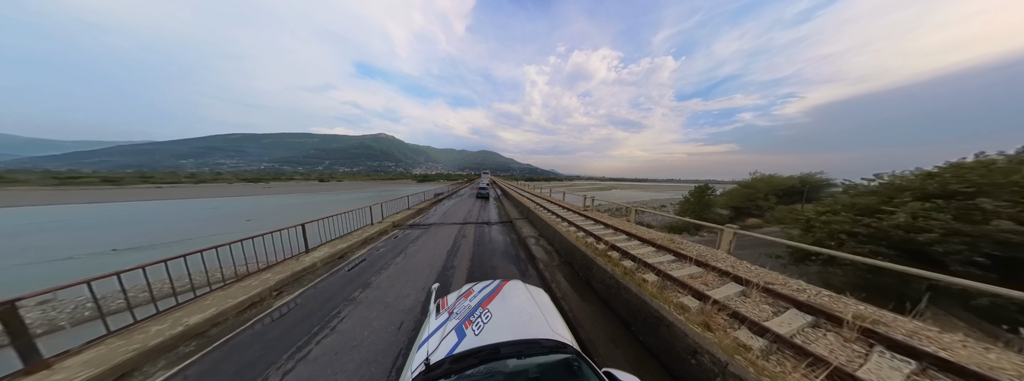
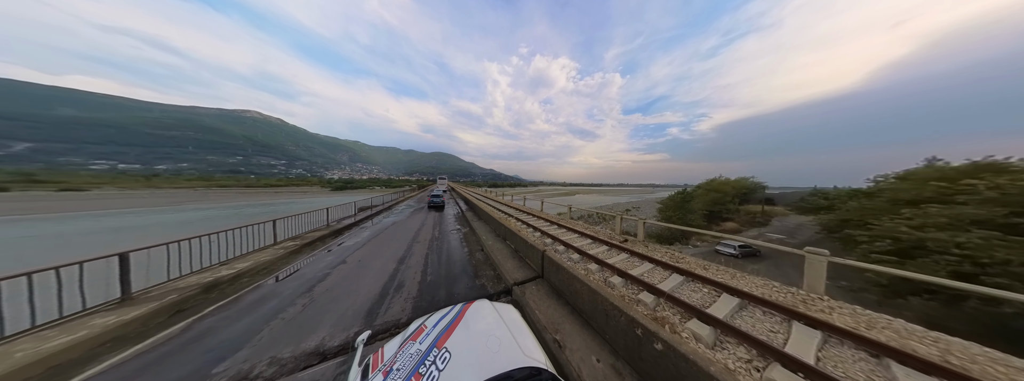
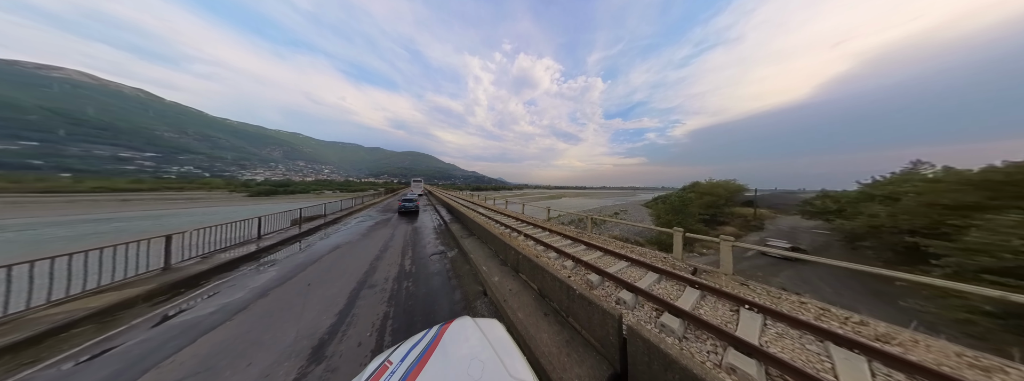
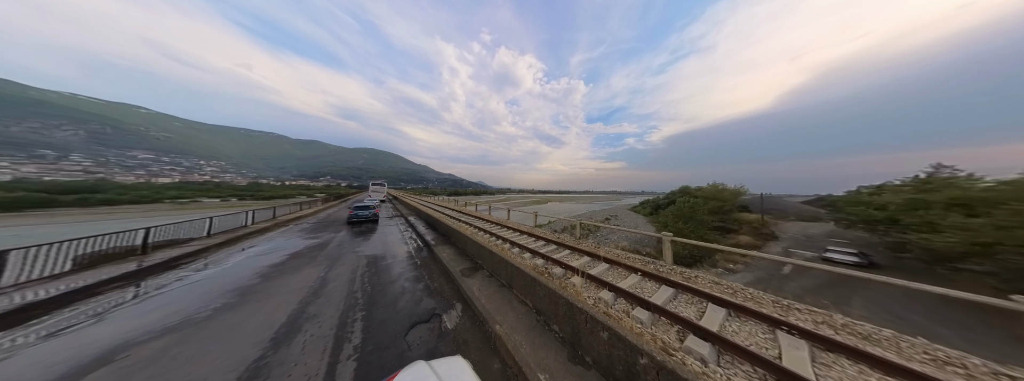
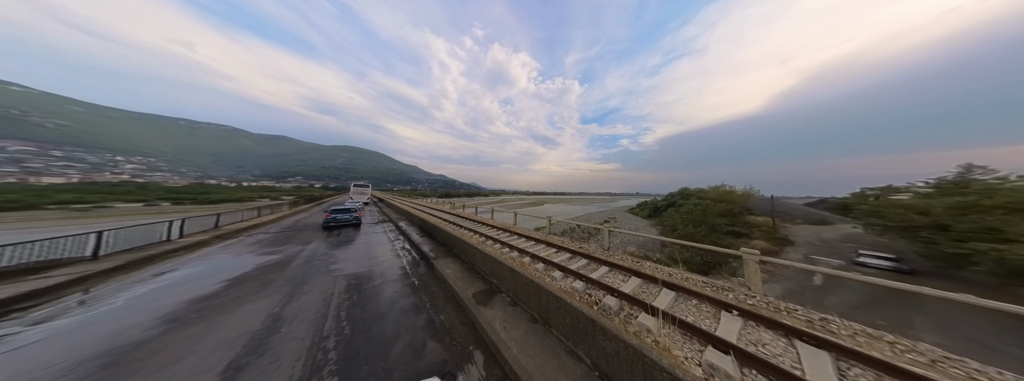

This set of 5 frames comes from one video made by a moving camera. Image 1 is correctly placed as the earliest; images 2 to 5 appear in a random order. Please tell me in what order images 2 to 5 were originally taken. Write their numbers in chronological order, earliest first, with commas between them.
2, 3, 4, 5
